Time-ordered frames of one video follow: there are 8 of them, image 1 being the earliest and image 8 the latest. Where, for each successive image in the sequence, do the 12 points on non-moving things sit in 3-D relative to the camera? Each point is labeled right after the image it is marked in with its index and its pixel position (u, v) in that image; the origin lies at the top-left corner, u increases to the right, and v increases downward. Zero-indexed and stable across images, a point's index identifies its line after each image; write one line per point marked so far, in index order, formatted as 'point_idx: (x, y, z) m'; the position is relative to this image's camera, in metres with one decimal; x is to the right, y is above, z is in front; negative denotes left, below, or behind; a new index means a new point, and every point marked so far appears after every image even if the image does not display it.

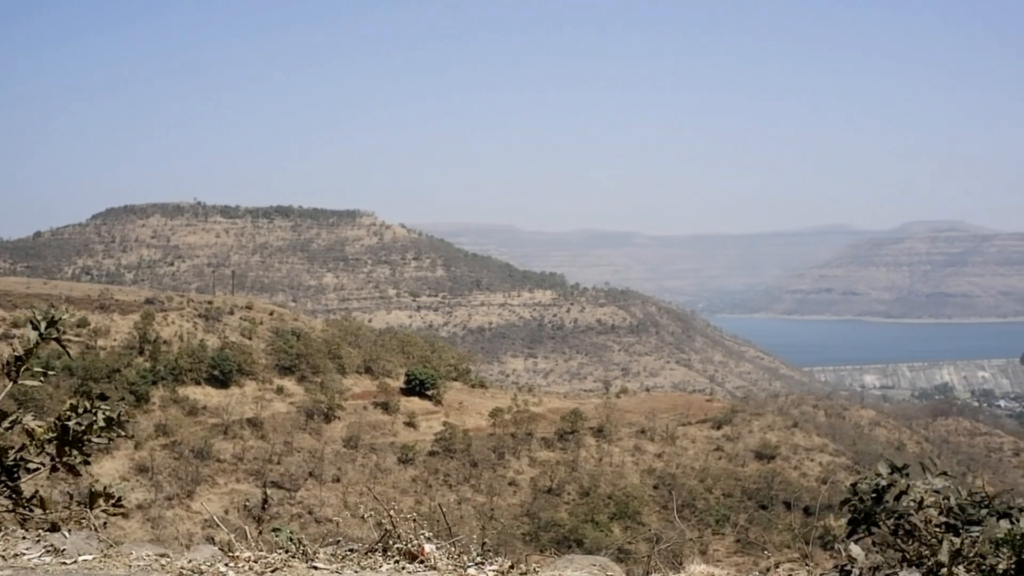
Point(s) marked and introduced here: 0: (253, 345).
0: (-6.2, -1.3, +19.4) m
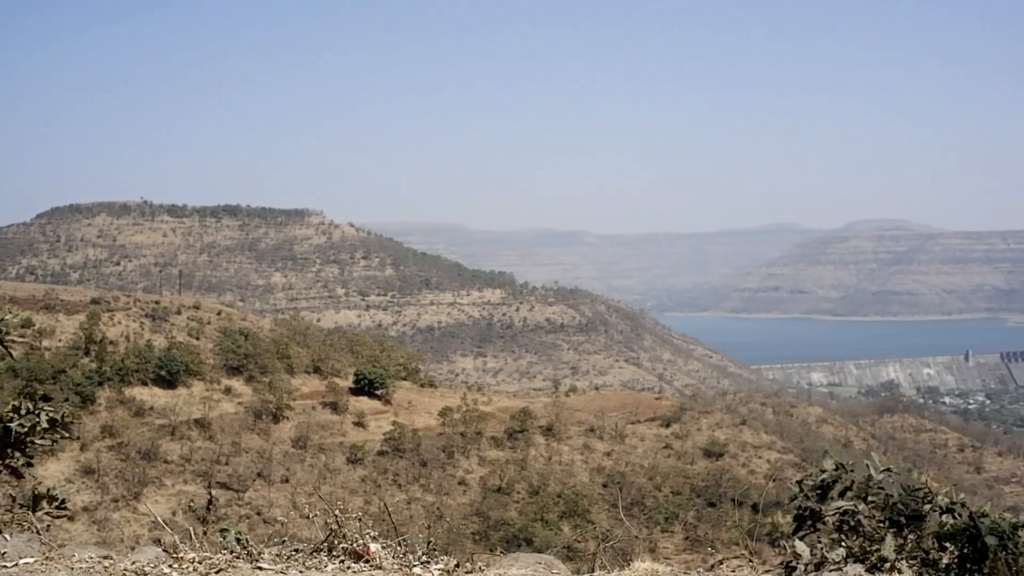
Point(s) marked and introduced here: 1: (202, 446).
0: (-7.3, -1.3, +19.2) m
1: (-5.8, -3.0, +15.8) m
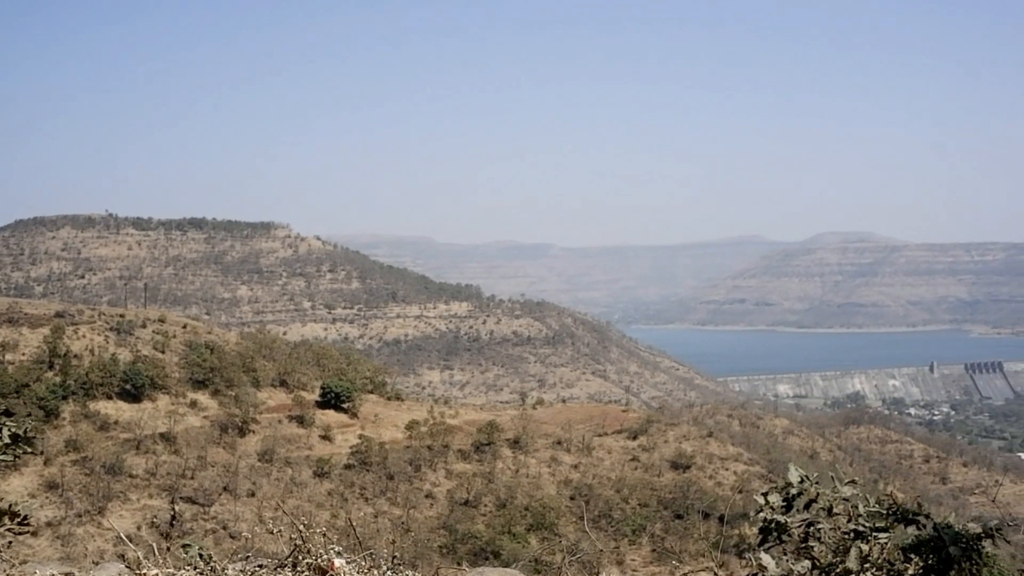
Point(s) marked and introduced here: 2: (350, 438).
0: (-8.0, -1.6, +19.1) m
1: (-6.4, -3.2, +15.7) m
2: (-3.5, -3.3, +18.2) m
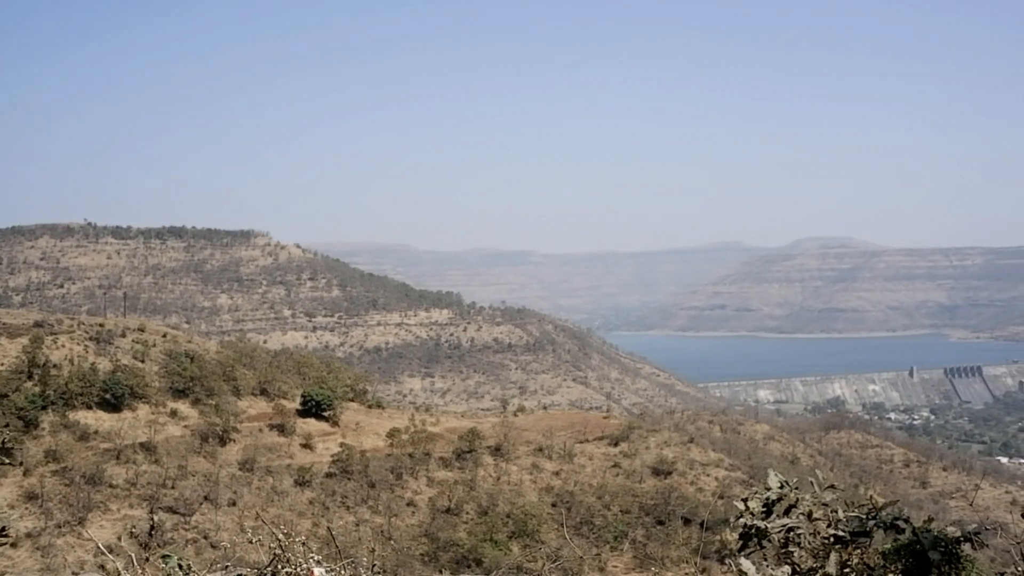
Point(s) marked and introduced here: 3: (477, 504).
0: (-8.4, -1.8, +19.0) m
1: (-6.8, -3.4, +15.6) m
2: (-3.9, -3.4, +18.1) m
3: (-0.7, -4.2, +16.1) m
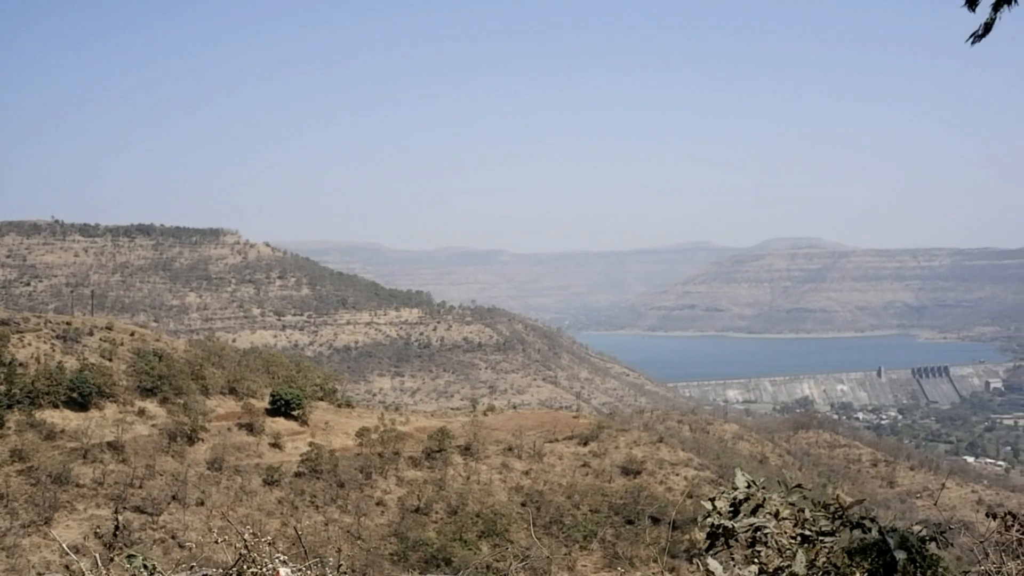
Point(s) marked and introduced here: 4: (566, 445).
0: (-9.0, -1.8, +18.9) m
1: (-7.4, -3.4, +15.5) m
2: (-4.6, -3.4, +18.1) m
3: (-1.3, -4.2, +16.1) m
4: (+1.2, -3.5, +18.8) m
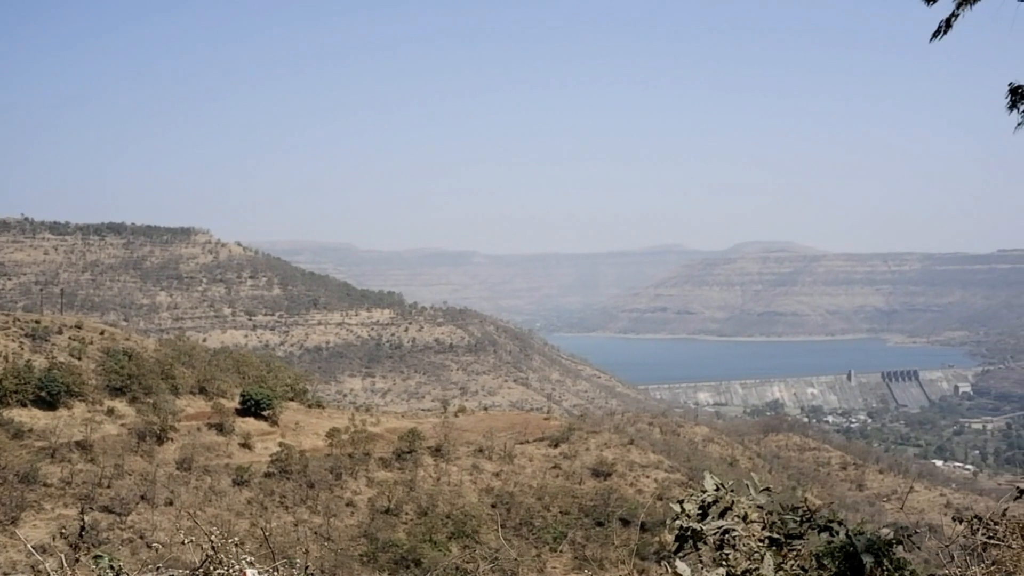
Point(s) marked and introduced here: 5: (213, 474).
0: (-9.6, -1.7, +18.8) m
1: (-8.0, -3.3, +15.4) m
2: (-5.2, -3.4, +18.0) m
3: (-1.9, -4.2, +16.1) m
4: (+0.6, -3.6, +18.8) m
5: (-5.8, -3.6, +16.3) m
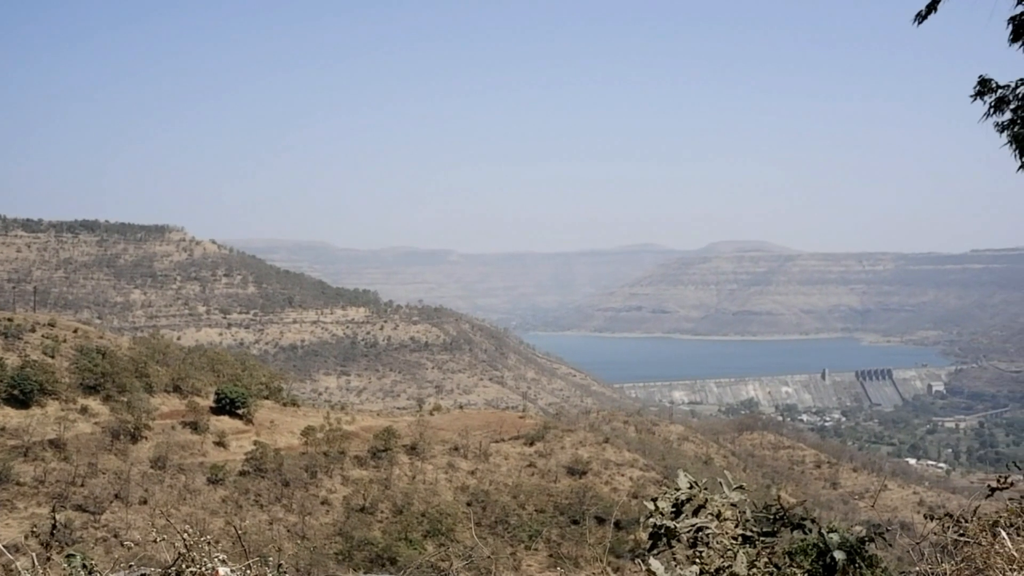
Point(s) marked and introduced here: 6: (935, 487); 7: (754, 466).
0: (-10.1, -1.7, +18.7) m
1: (-8.5, -3.3, +15.4) m
2: (-5.7, -3.4, +18.0) m
3: (-2.3, -4.1, +16.1) m
4: (+0.1, -3.5, +18.9) m
5: (-6.3, -3.6, +16.2) m
6: (+9.4, -4.4, +18.5) m
7: (+5.2, -3.8, +17.8) m
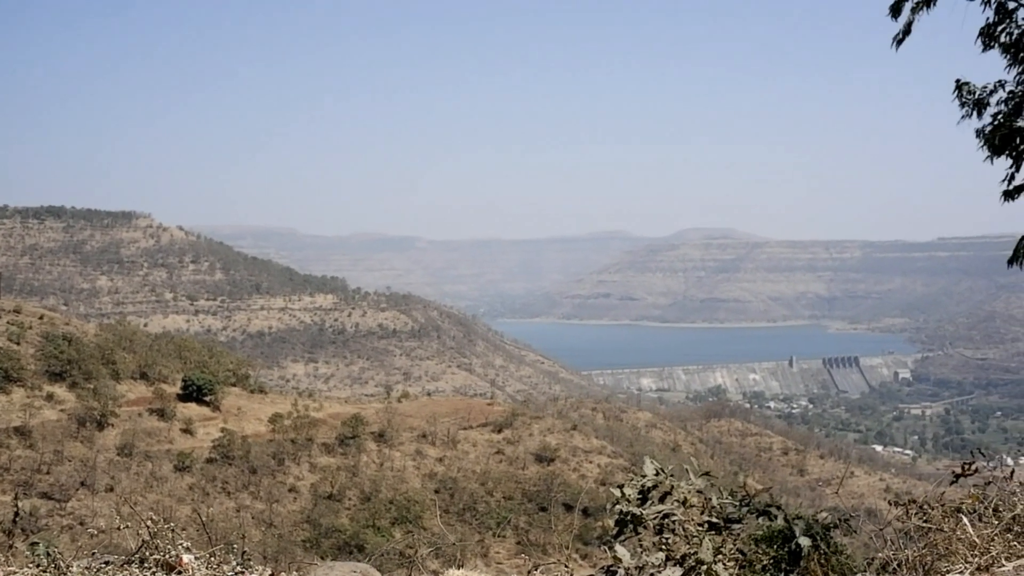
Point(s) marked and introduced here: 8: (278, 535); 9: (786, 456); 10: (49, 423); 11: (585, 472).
0: (-10.8, -1.4, +18.6) m
1: (-9.1, -3.0, +15.3) m
2: (-6.3, -3.1, +17.9) m
3: (-3.0, -3.9, +16.1) m
4: (-0.6, -3.3, +18.9) m
5: (-7.0, -3.3, +16.2) m
6: (+8.7, -4.1, +18.6) m
7: (+4.6, -3.5, +17.9) m
8: (-4.1, -4.0, +13.8) m
9: (+6.1, -3.7, +18.4) m
10: (-9.2, -2.7, +16.5) m
11: (+1.5, -3.8, +17.1) m
